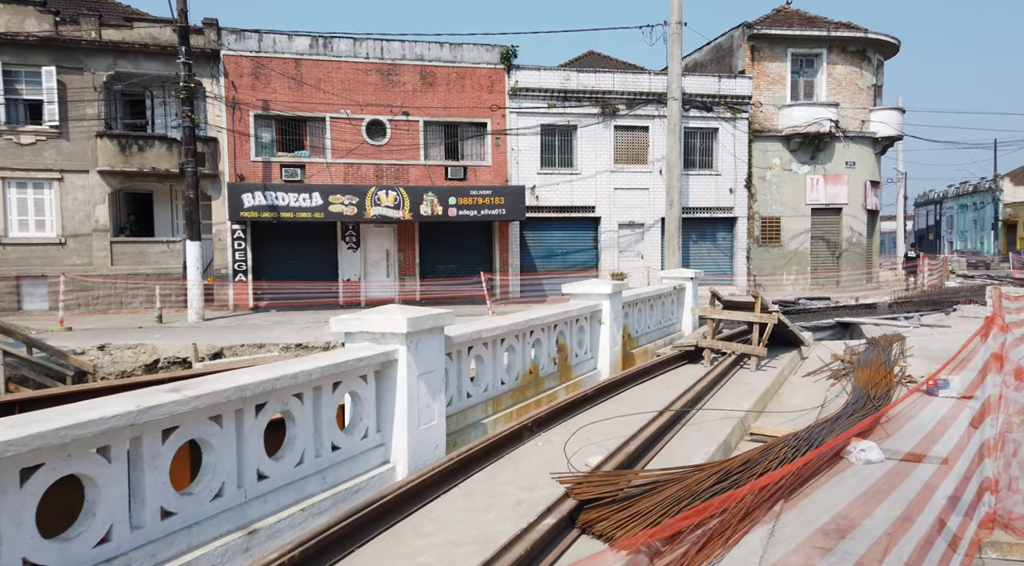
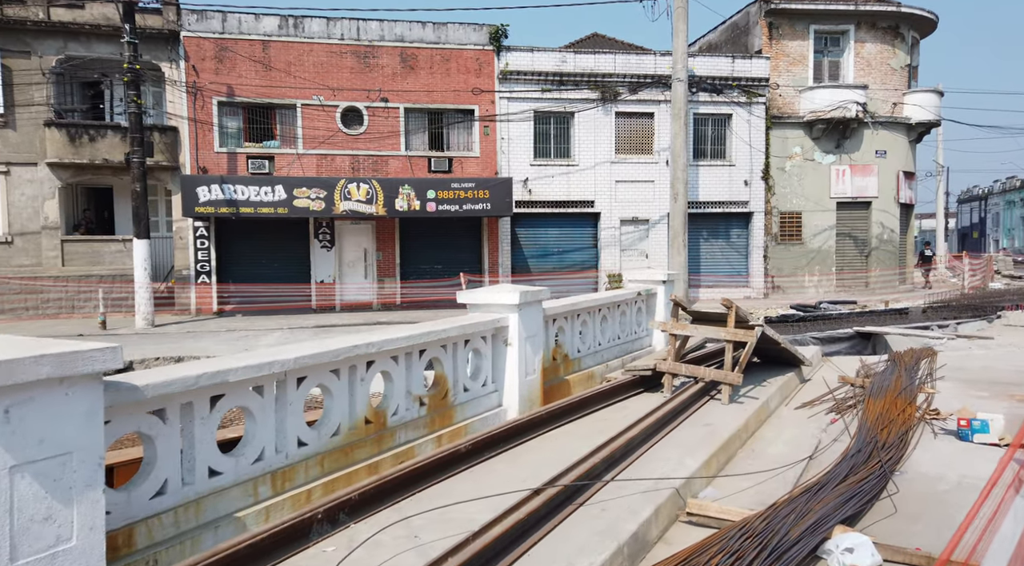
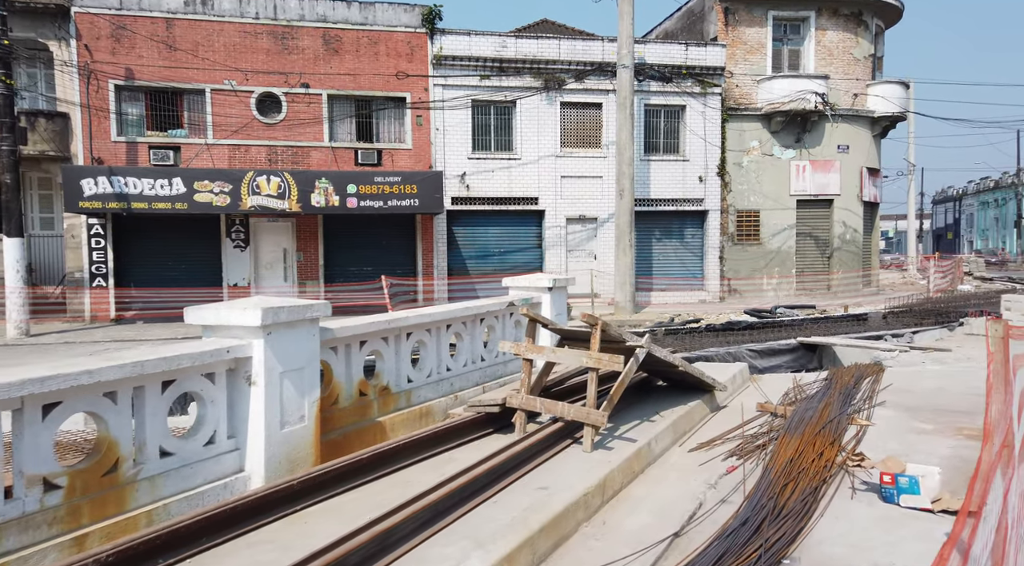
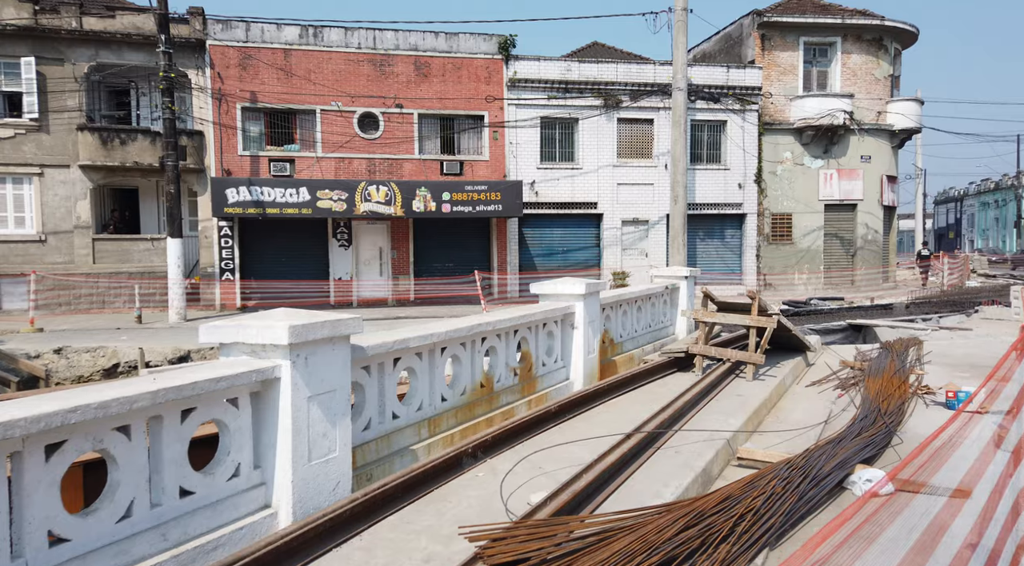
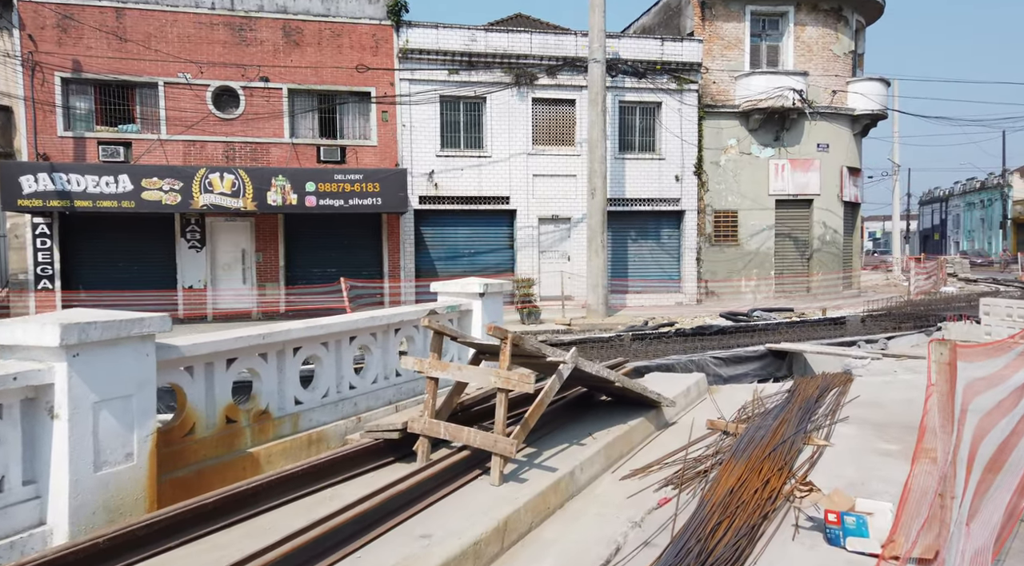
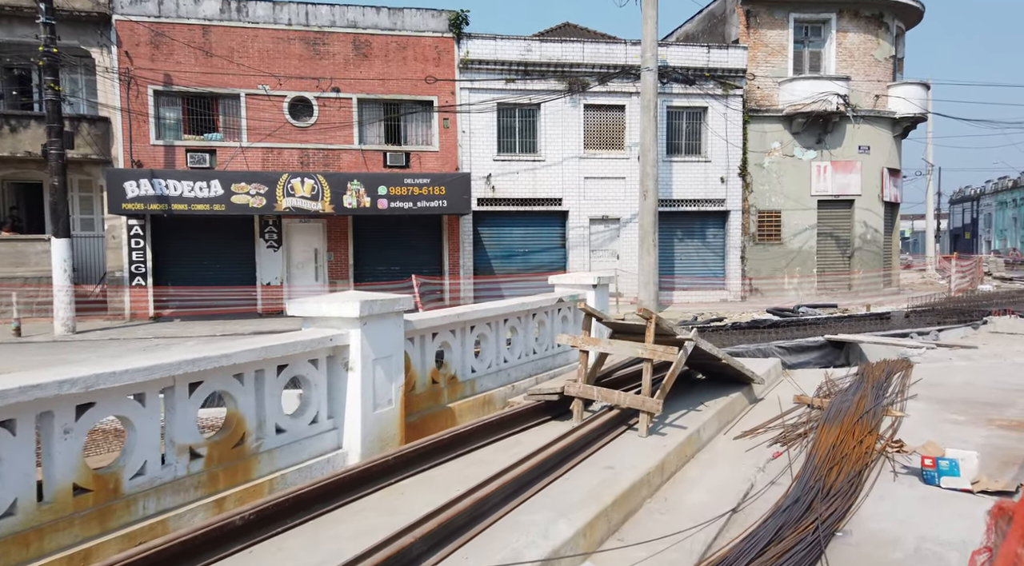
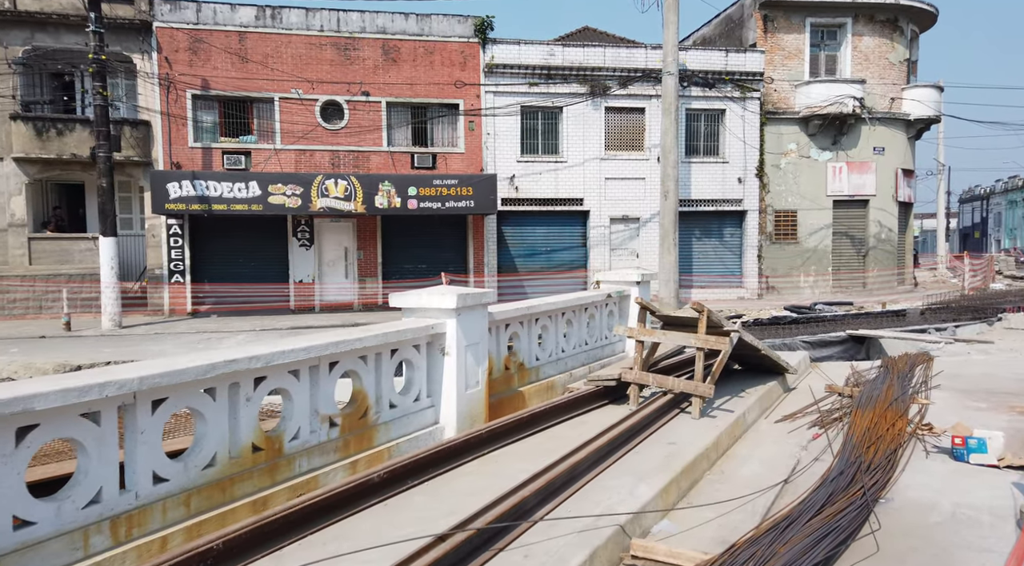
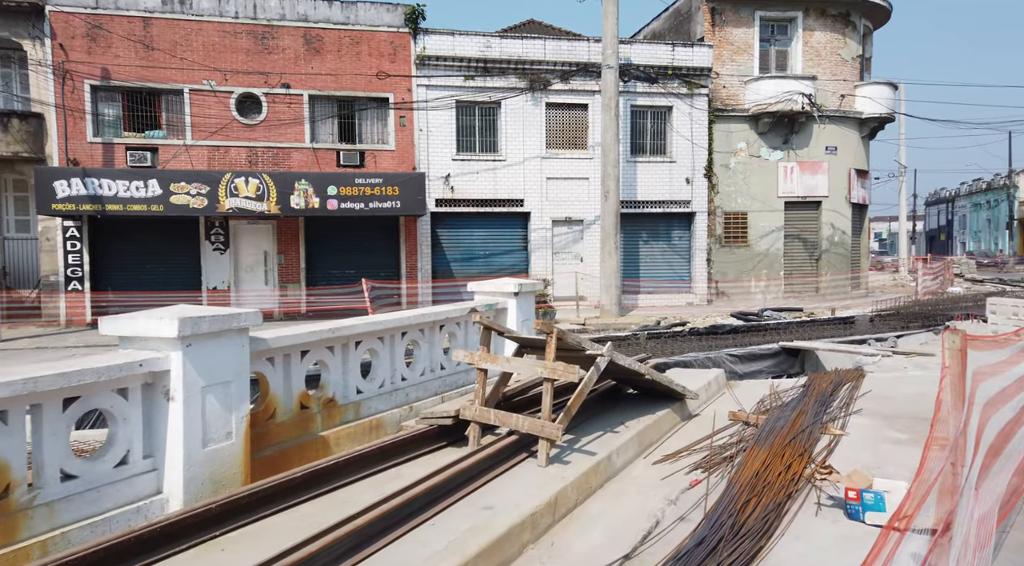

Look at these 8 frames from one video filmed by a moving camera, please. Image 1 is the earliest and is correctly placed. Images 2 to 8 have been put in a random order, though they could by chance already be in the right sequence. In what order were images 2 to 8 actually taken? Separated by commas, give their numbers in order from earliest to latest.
4, 2, 7, 6, 3, 8, 5
